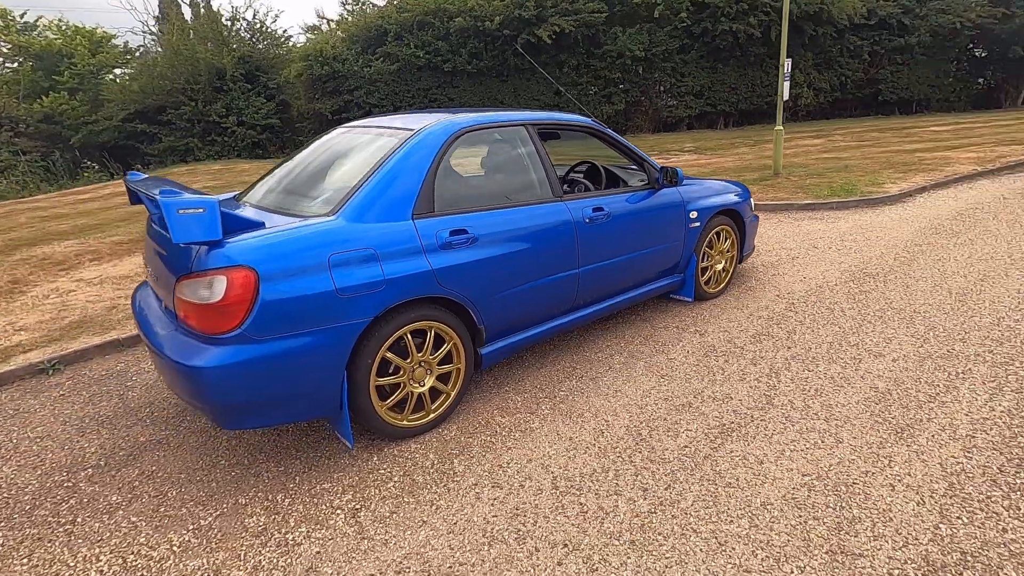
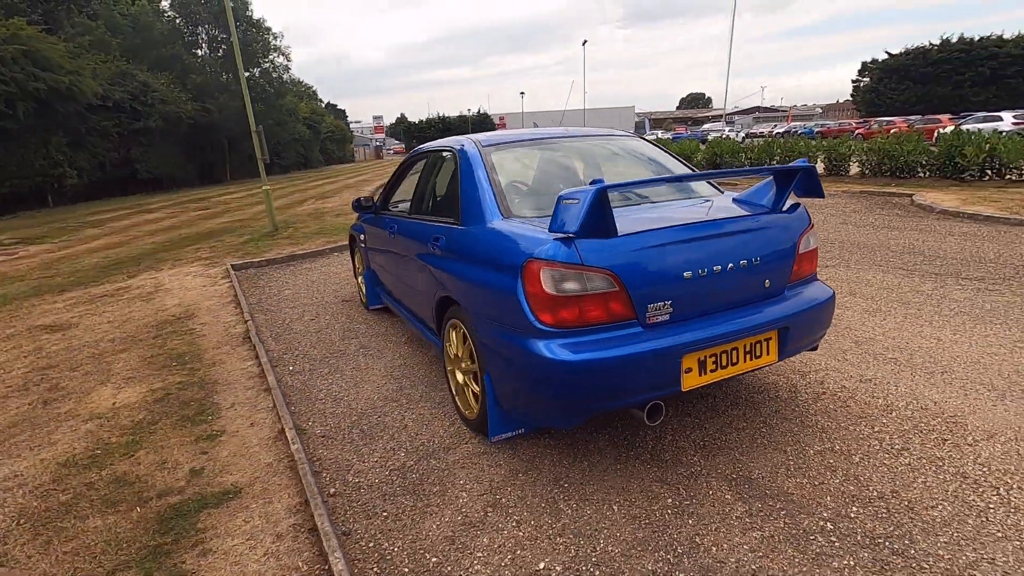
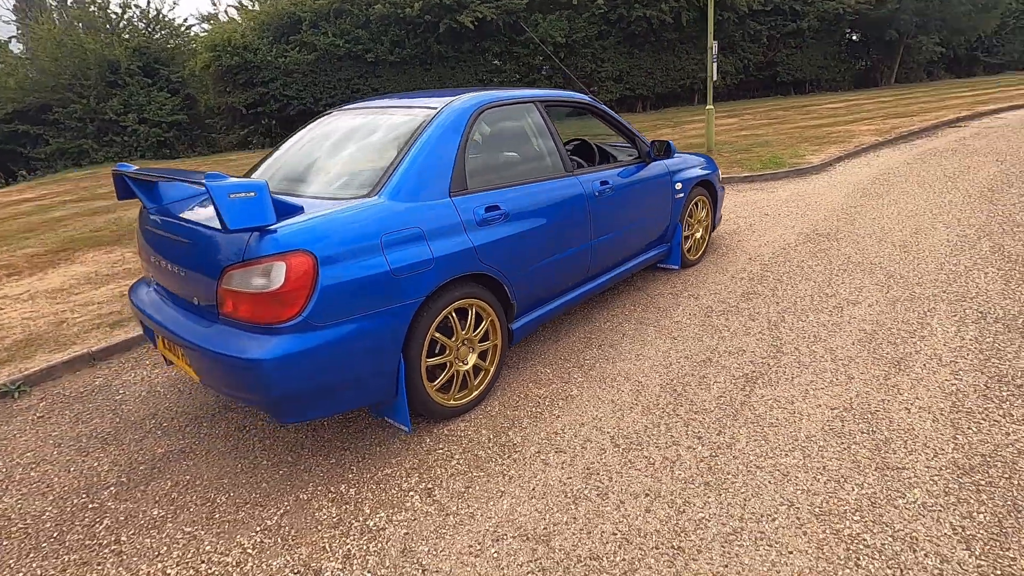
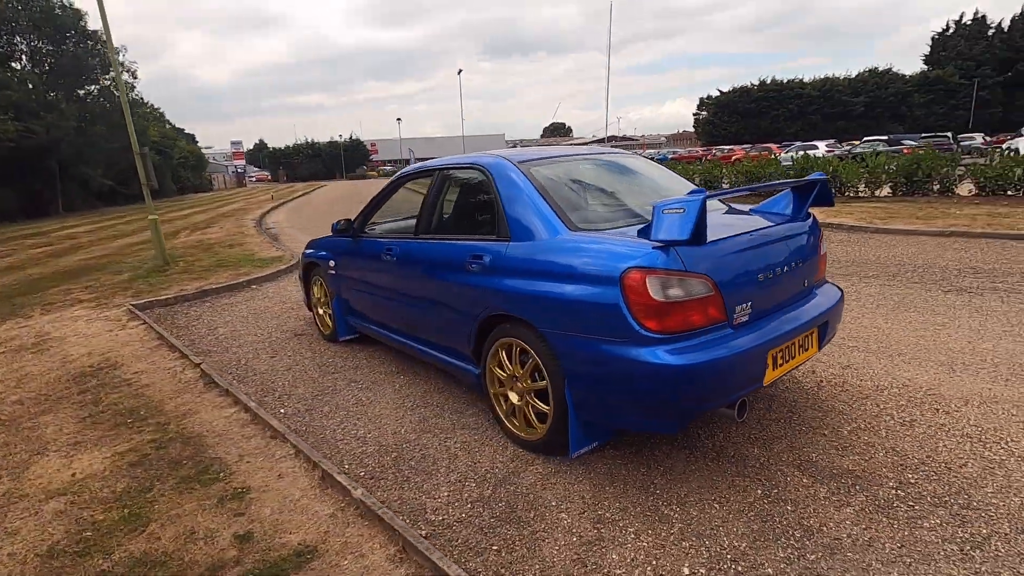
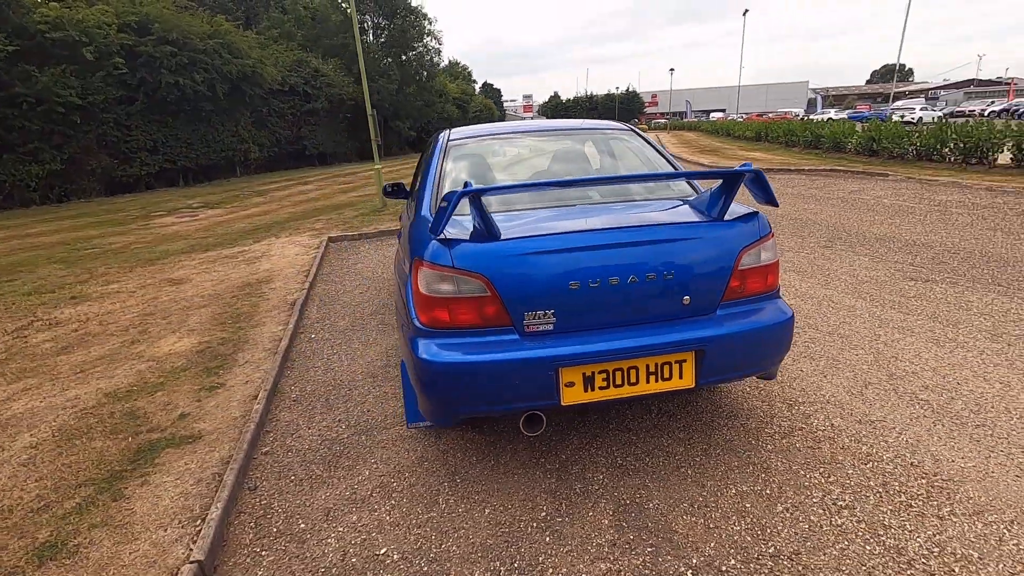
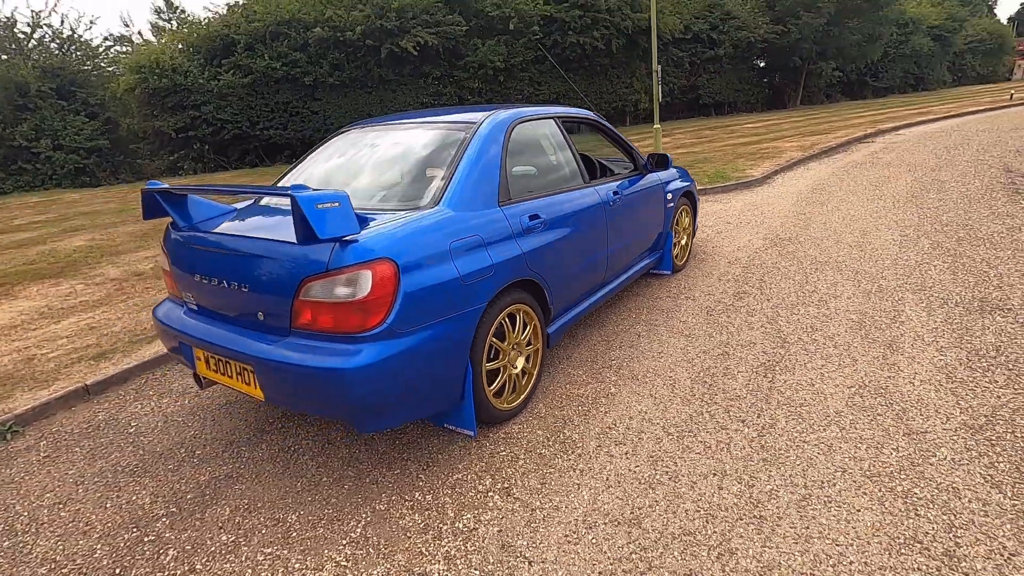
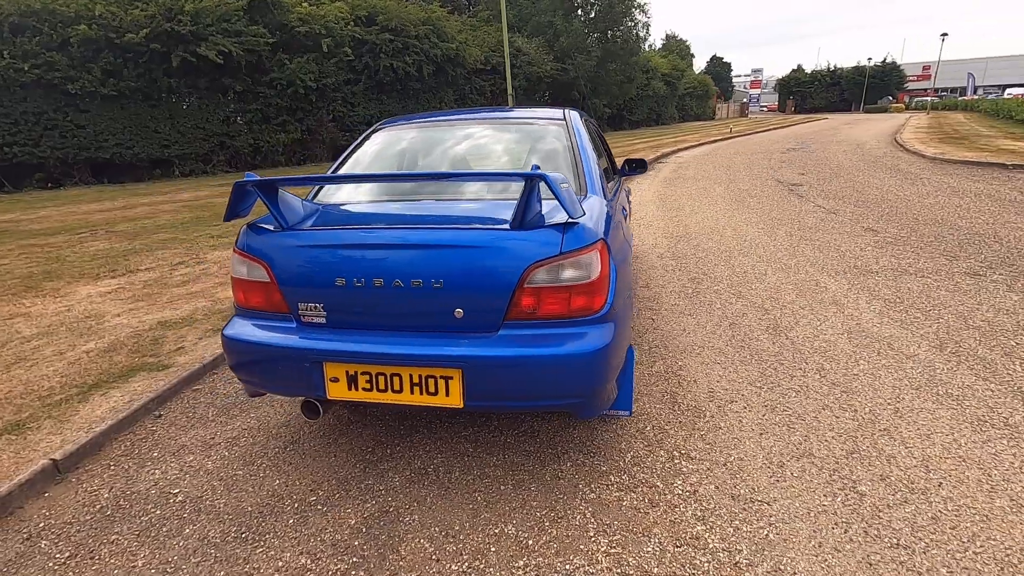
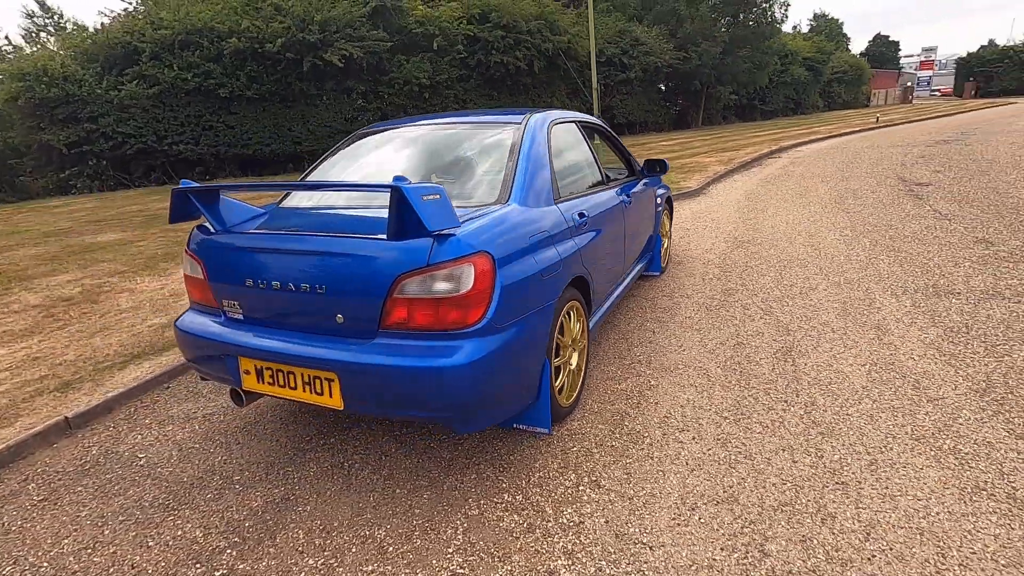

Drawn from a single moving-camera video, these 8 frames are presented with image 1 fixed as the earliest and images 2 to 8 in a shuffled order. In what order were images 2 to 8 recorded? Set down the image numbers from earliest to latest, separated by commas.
3, 6, 8, 7, 5, 2, 4
